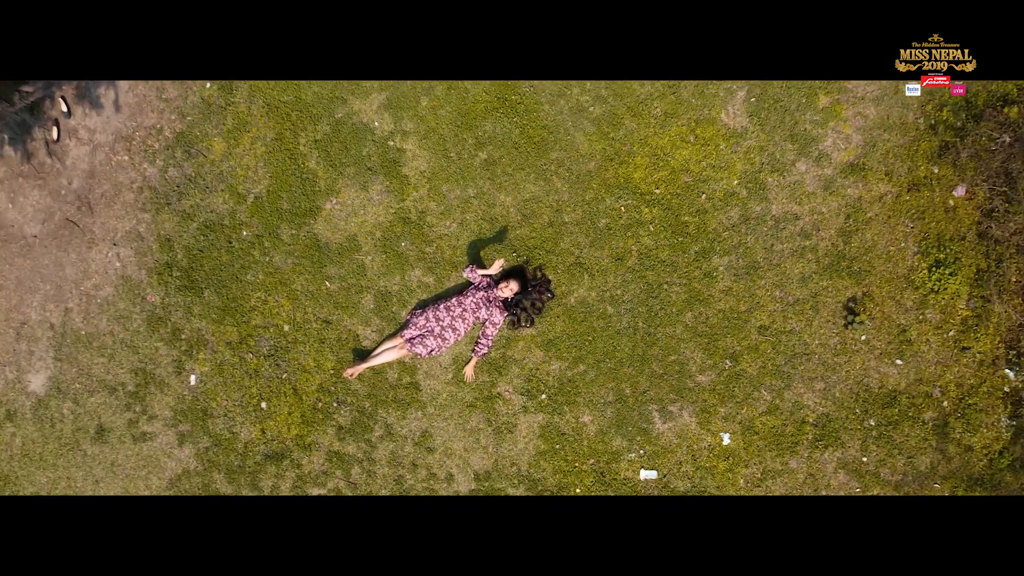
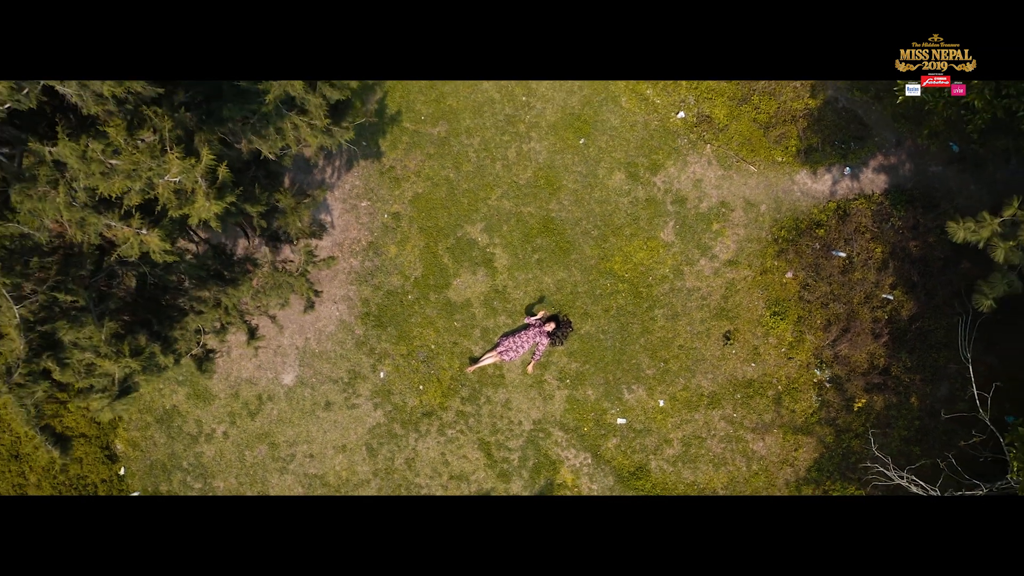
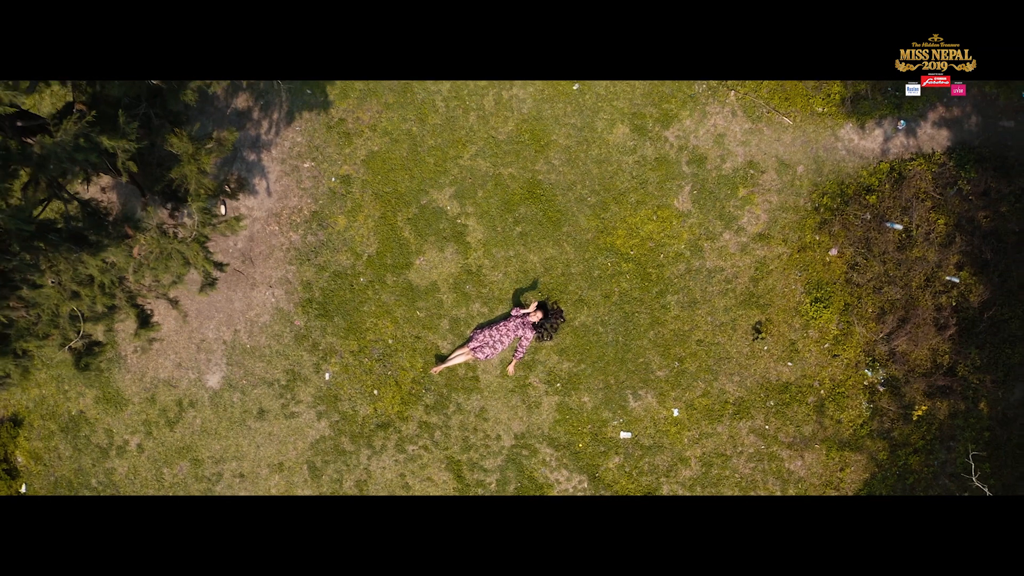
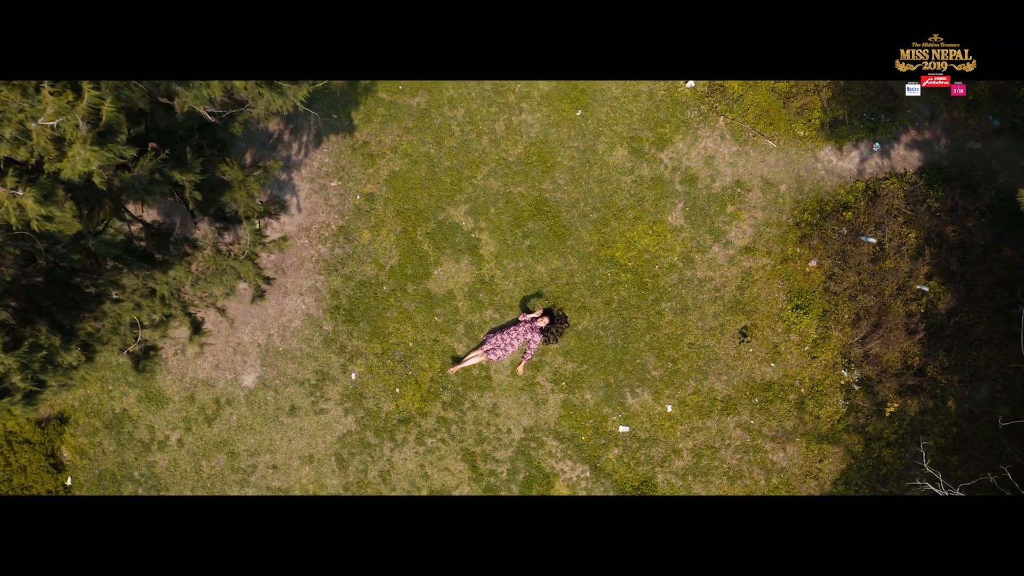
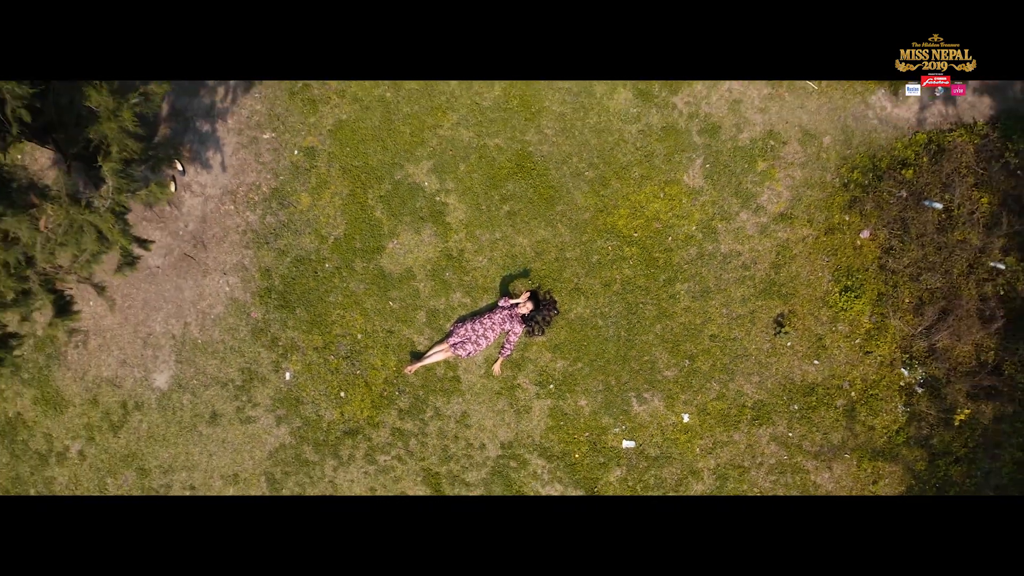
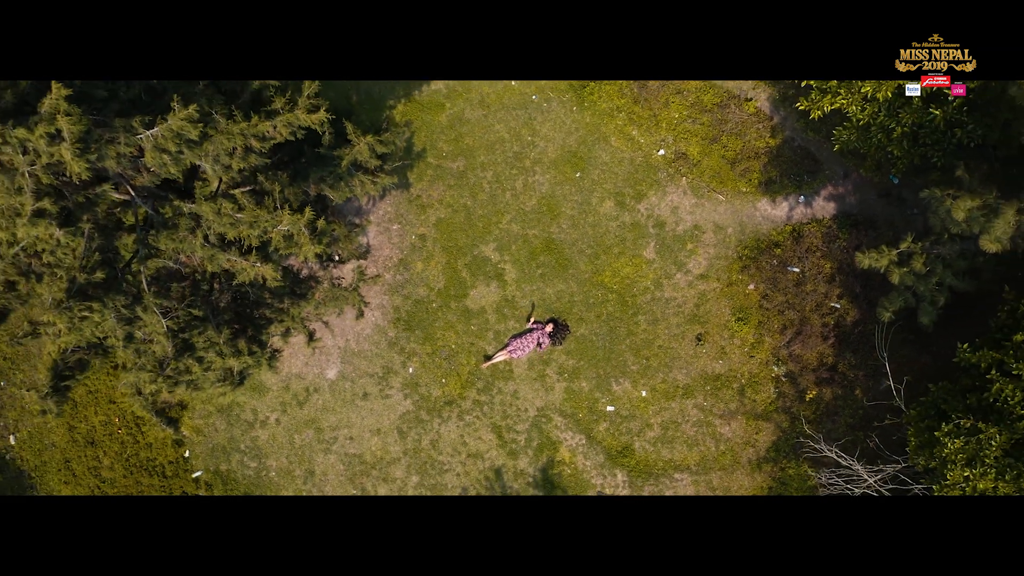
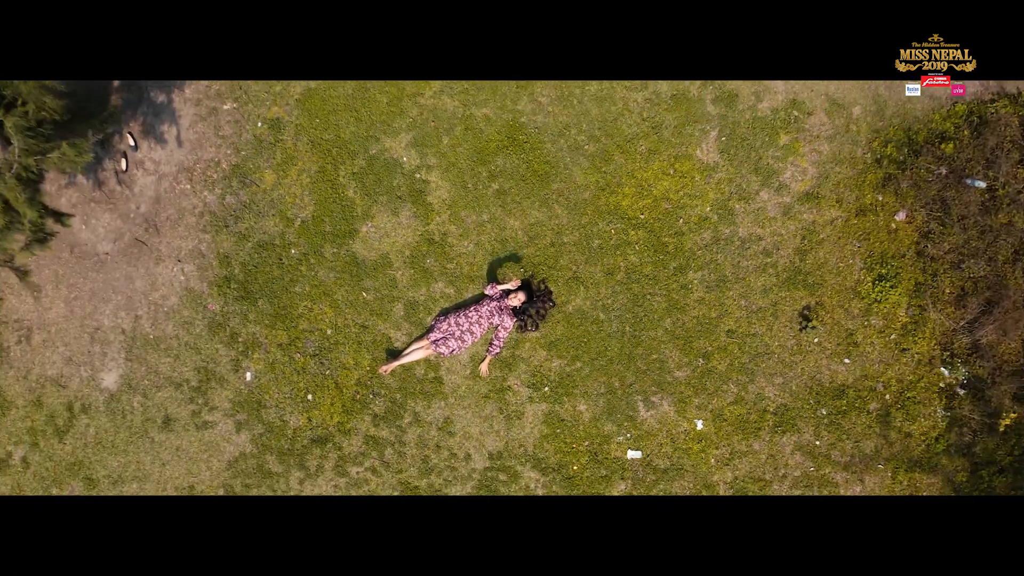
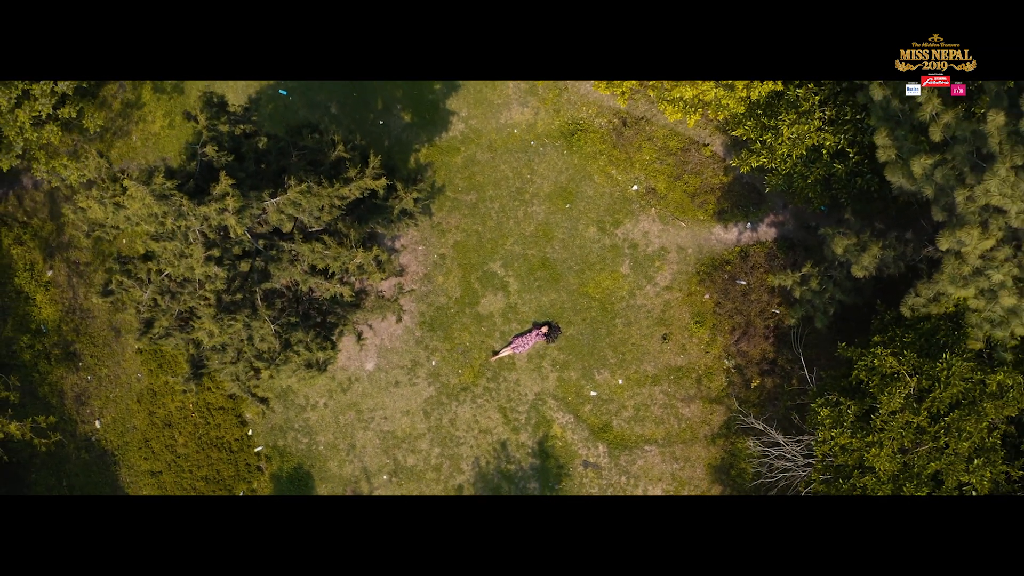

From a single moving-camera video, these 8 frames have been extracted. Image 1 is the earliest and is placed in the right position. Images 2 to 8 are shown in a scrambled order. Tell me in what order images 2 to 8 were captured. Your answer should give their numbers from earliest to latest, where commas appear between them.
7, 5, 3, 4, 2, 6, 8
